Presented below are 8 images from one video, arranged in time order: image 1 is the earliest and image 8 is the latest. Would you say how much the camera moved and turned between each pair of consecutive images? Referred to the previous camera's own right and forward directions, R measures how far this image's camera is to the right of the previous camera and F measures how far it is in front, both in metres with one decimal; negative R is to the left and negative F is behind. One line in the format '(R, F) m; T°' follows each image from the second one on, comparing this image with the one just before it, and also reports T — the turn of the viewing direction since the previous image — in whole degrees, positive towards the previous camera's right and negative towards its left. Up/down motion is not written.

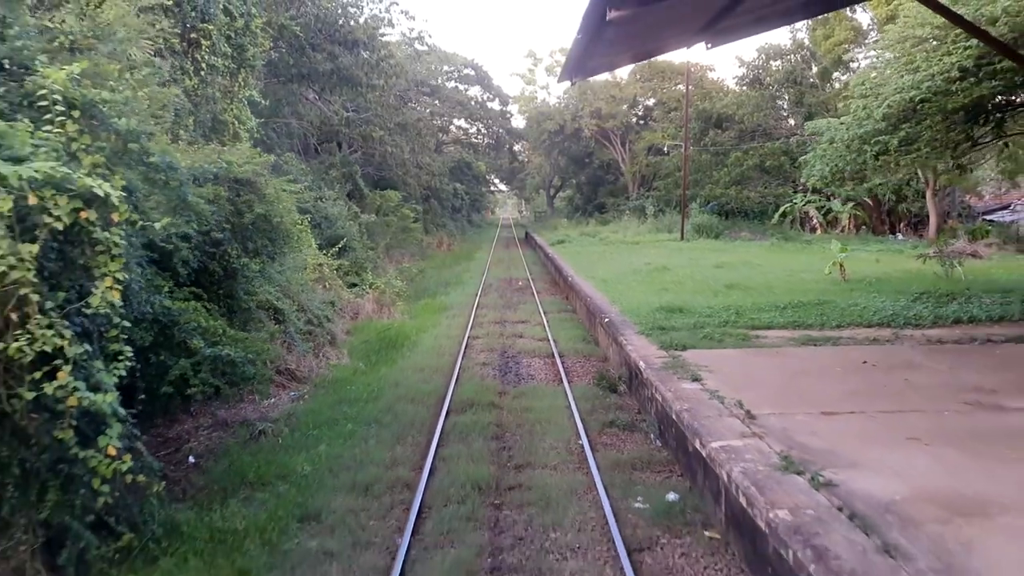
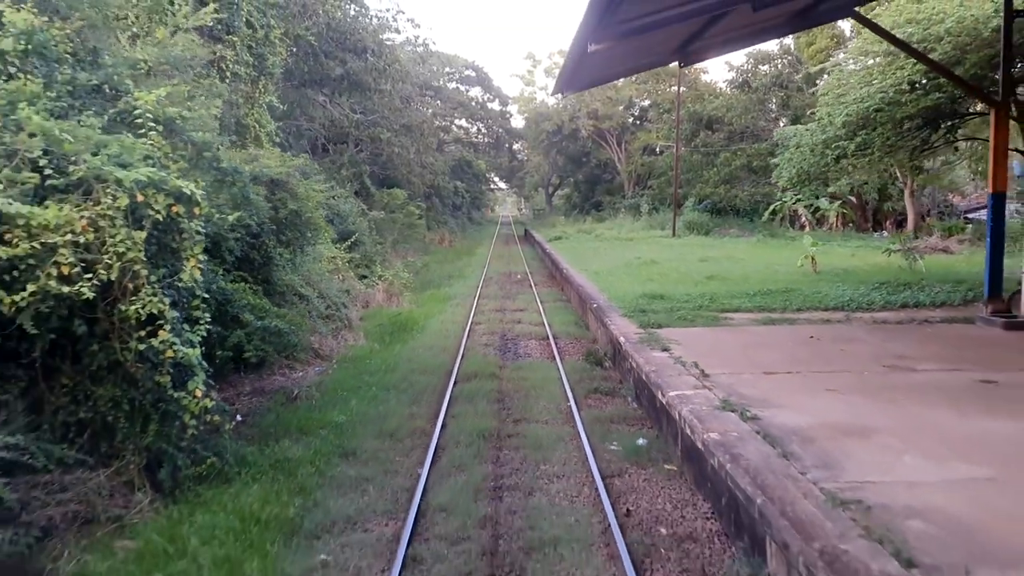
(0.0, -1.2) m; 0°
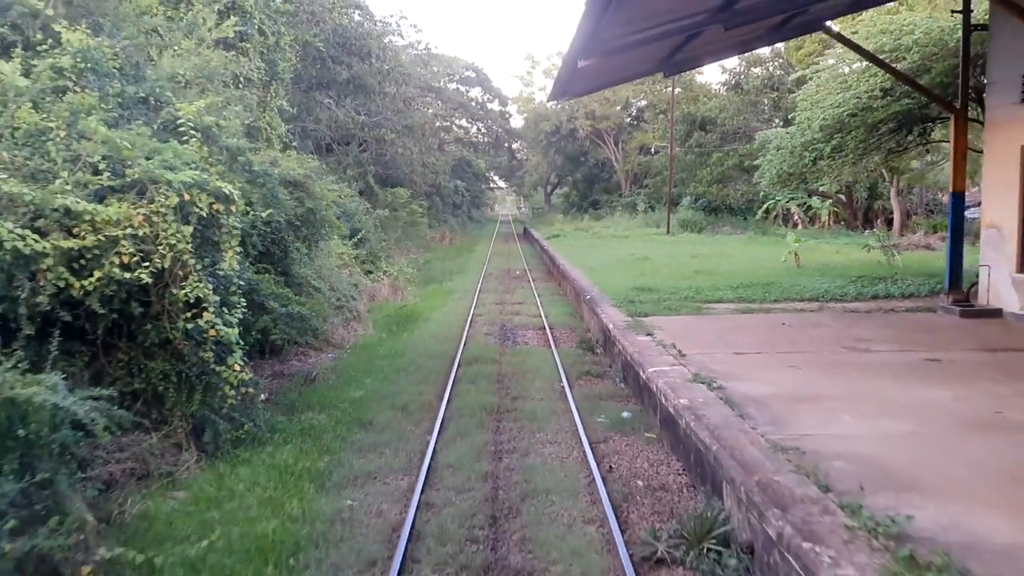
(0.0, -0.8) m; 0°
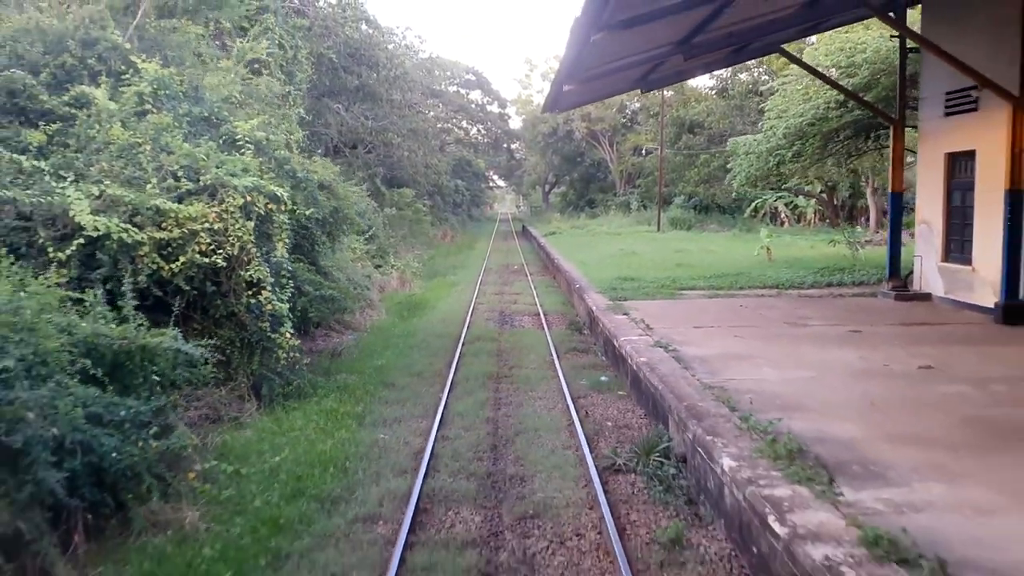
(0.0, -1.5) m; 0°
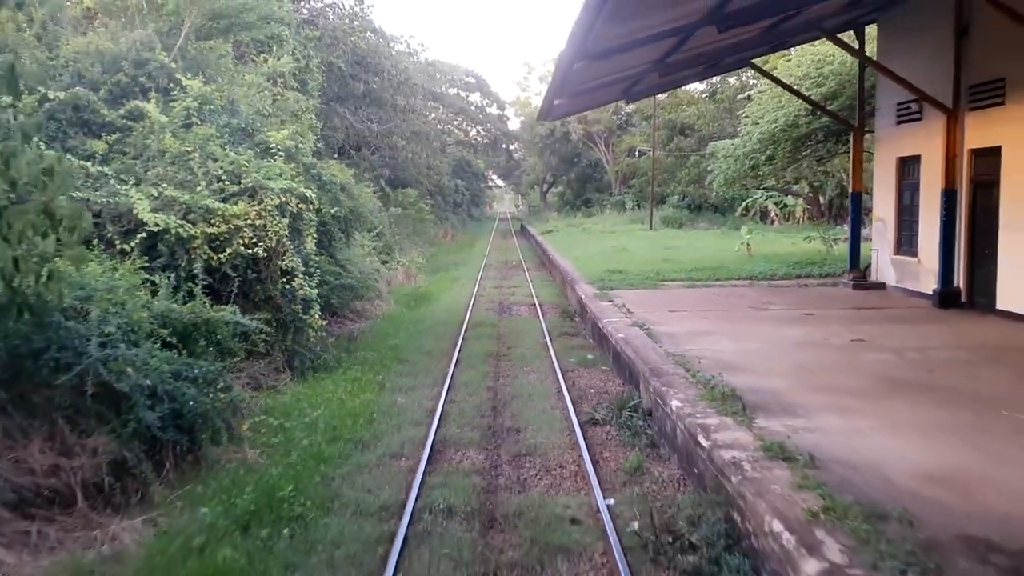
(0.0, -1.3) m; 0°
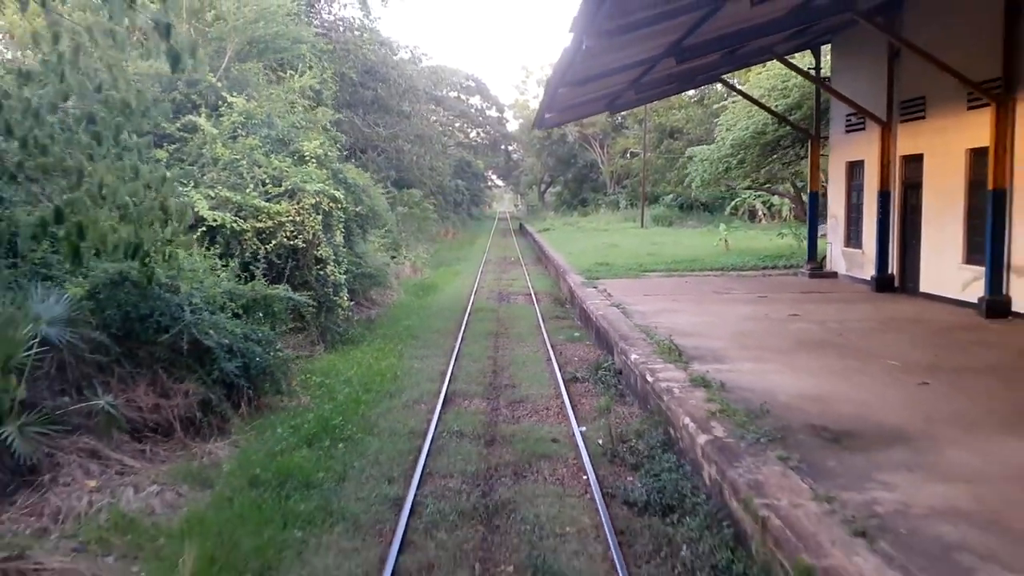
(0.0, -1.7) m; 0°
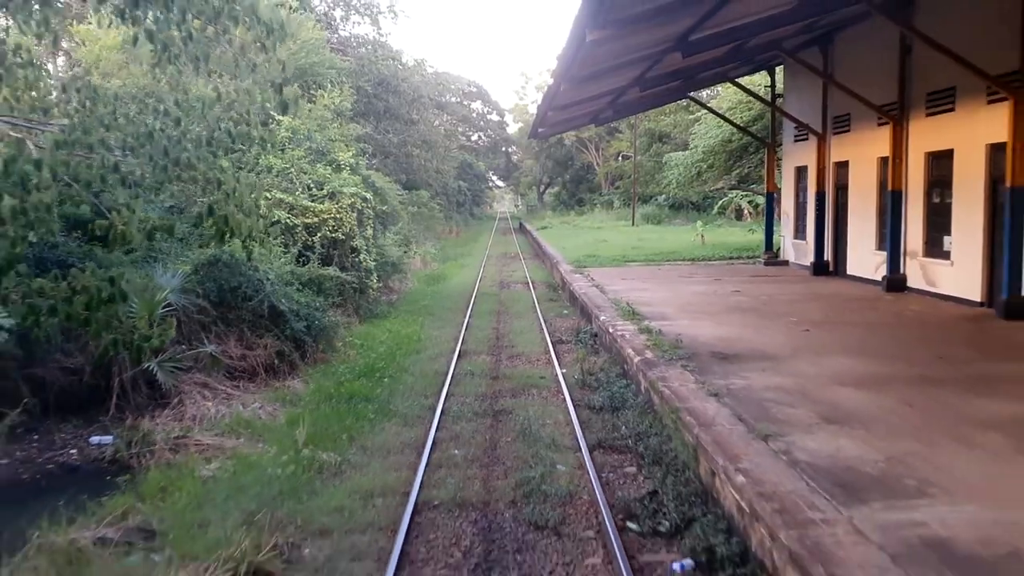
(0.0, -2.4) m; 0°
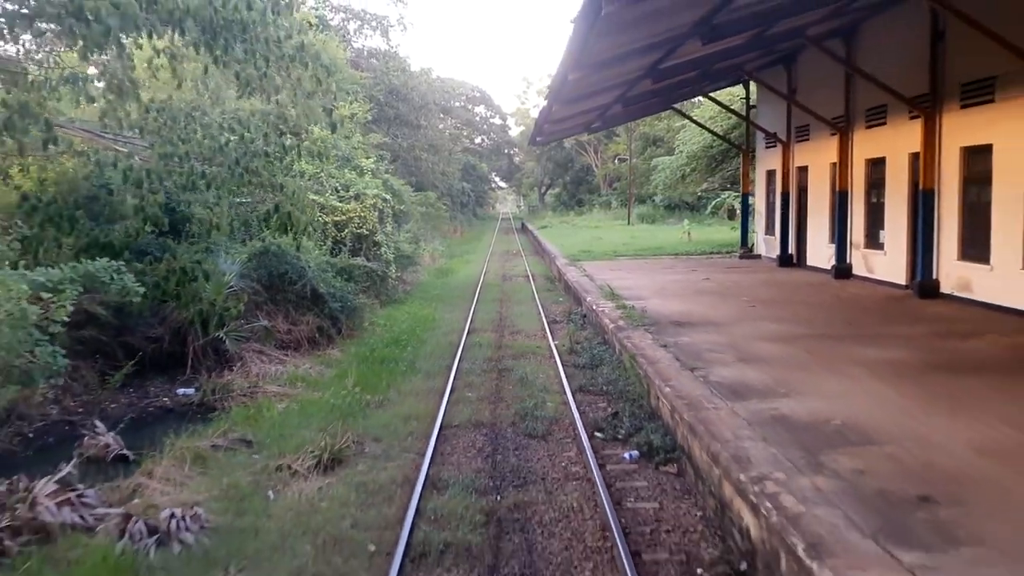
(0.0, -2.0) m; 0°
